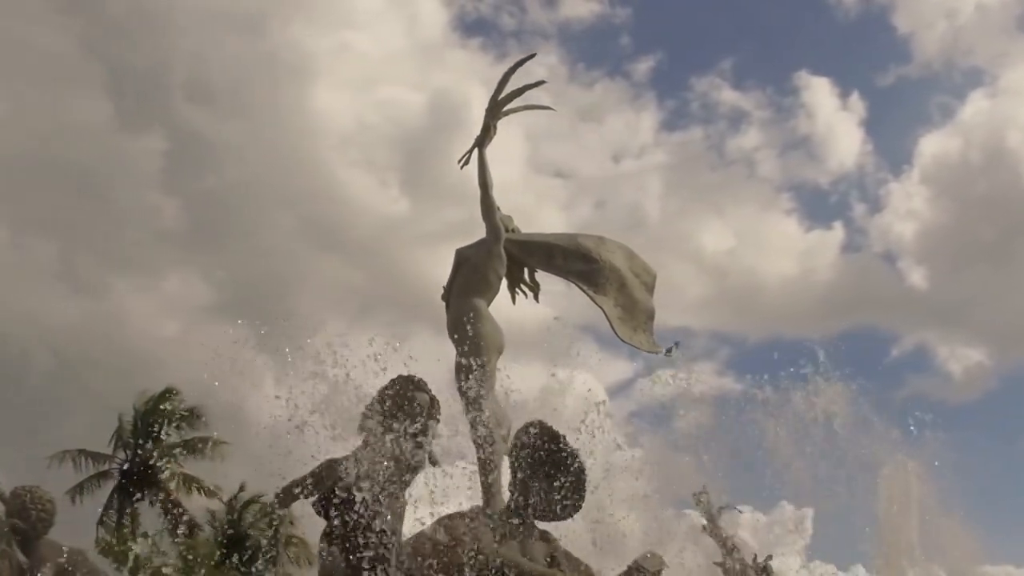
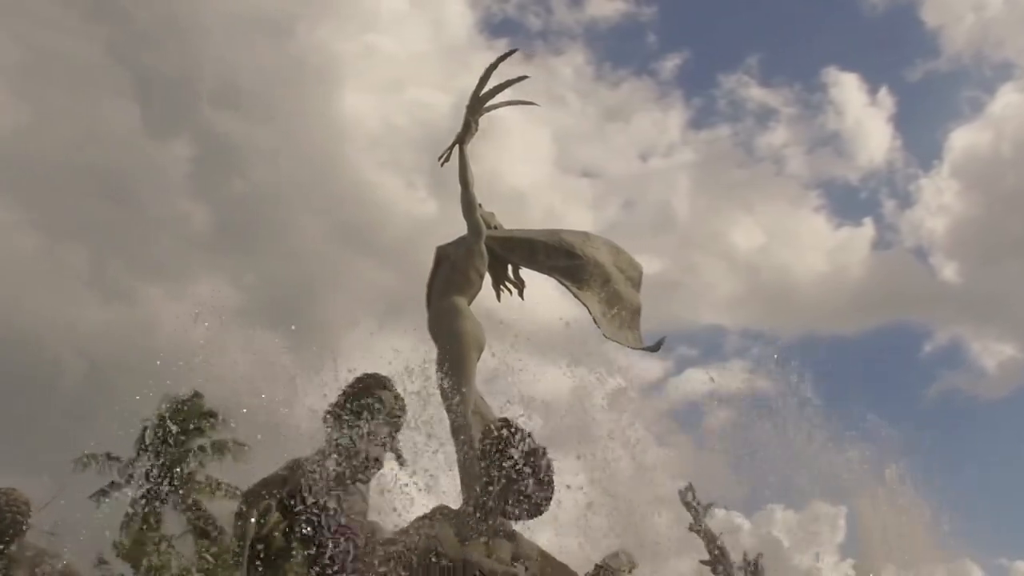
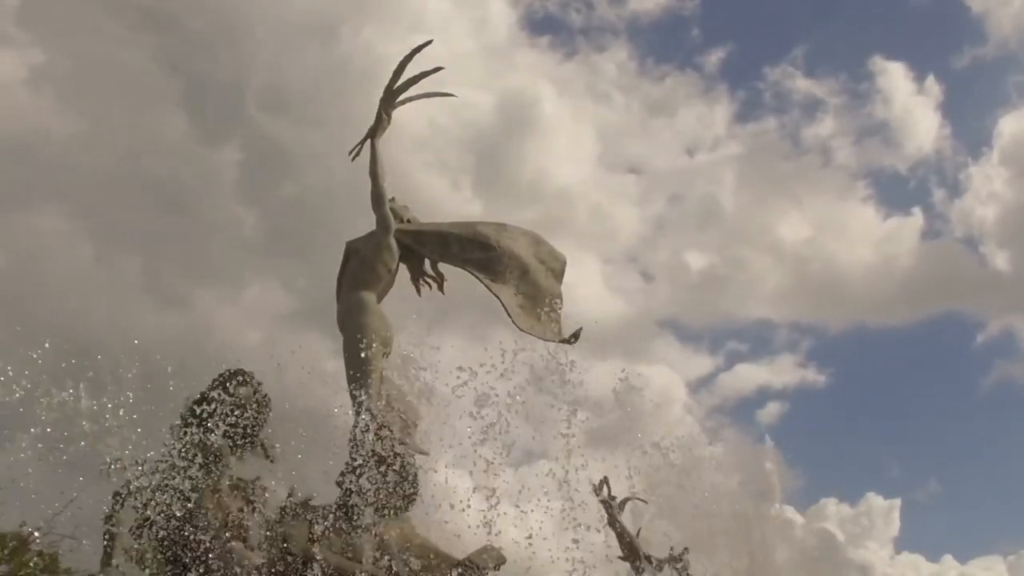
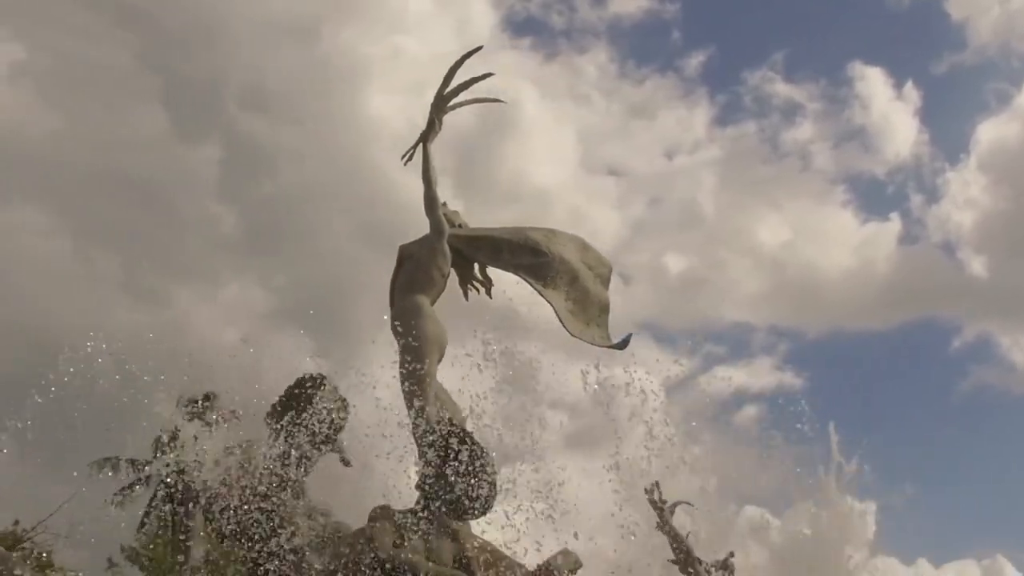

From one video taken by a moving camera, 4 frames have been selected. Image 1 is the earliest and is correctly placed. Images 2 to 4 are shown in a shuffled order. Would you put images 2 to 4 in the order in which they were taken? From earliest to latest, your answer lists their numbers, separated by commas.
2, 4, 3
